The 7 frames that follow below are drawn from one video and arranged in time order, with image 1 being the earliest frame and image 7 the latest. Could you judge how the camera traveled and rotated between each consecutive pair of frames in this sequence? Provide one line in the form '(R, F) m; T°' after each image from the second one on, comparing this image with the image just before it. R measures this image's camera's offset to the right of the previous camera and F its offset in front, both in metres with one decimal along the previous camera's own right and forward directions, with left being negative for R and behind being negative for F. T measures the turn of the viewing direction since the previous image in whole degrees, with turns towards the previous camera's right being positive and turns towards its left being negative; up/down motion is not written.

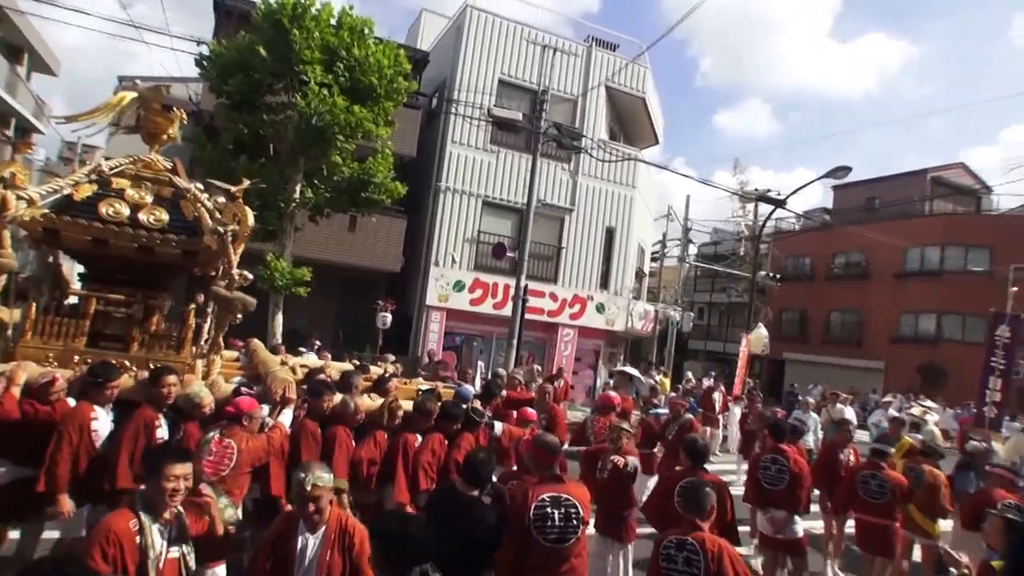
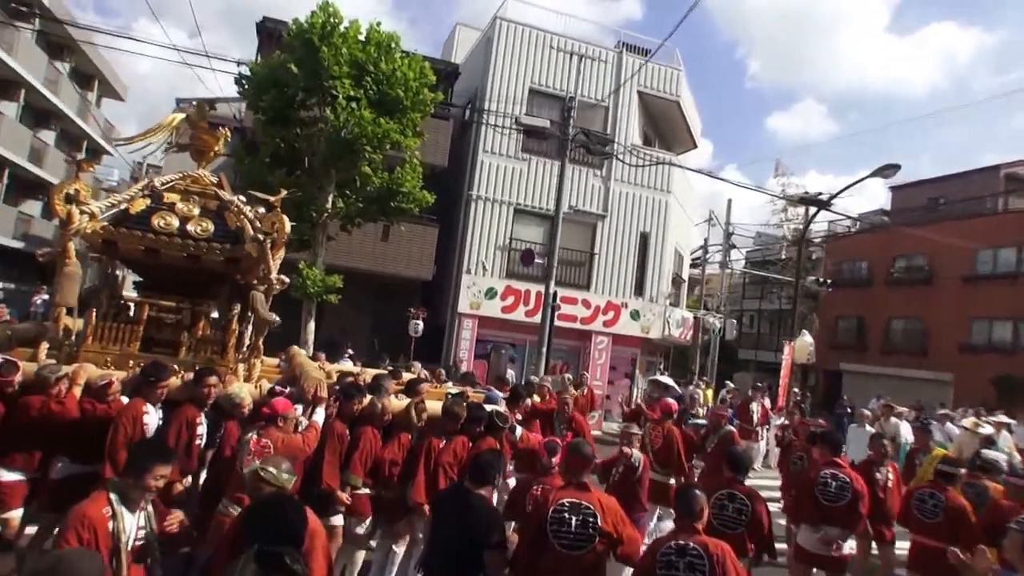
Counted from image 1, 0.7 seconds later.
(+0.5, -0.1) m; -5°
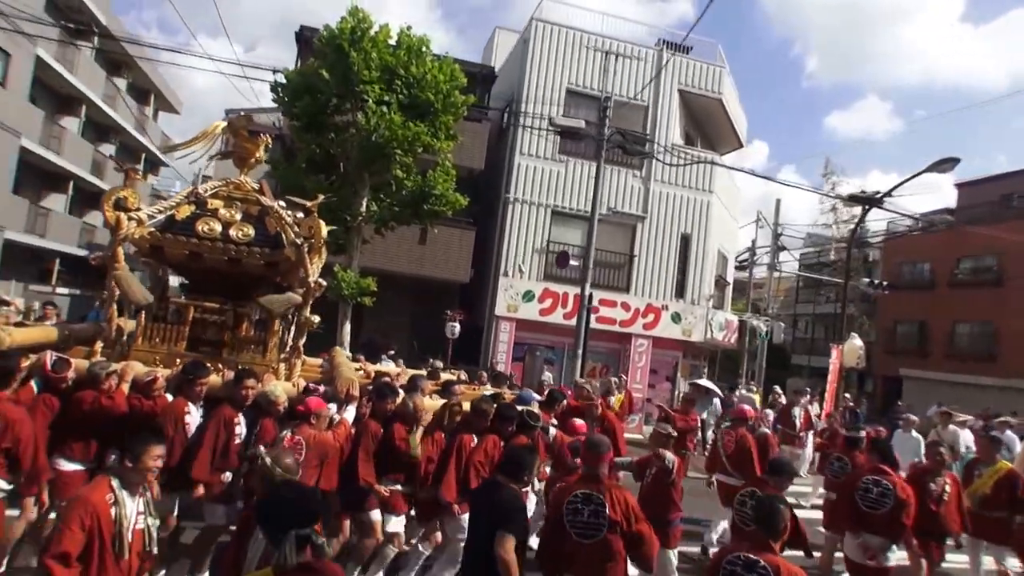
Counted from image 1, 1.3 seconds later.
(+0.3, +0.1) m; -5°
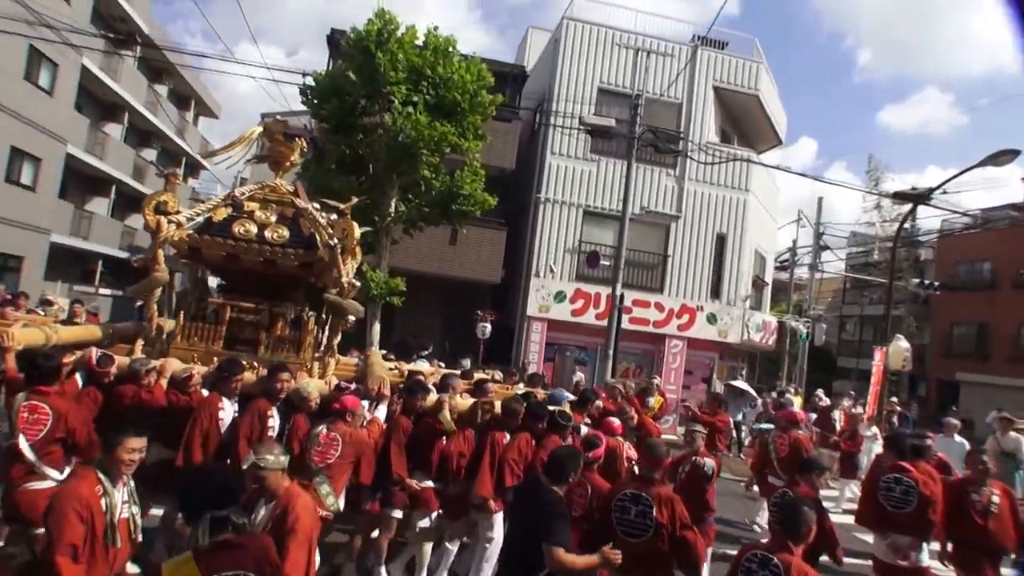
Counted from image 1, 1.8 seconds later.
(+0.2, +0.1) m; -3°
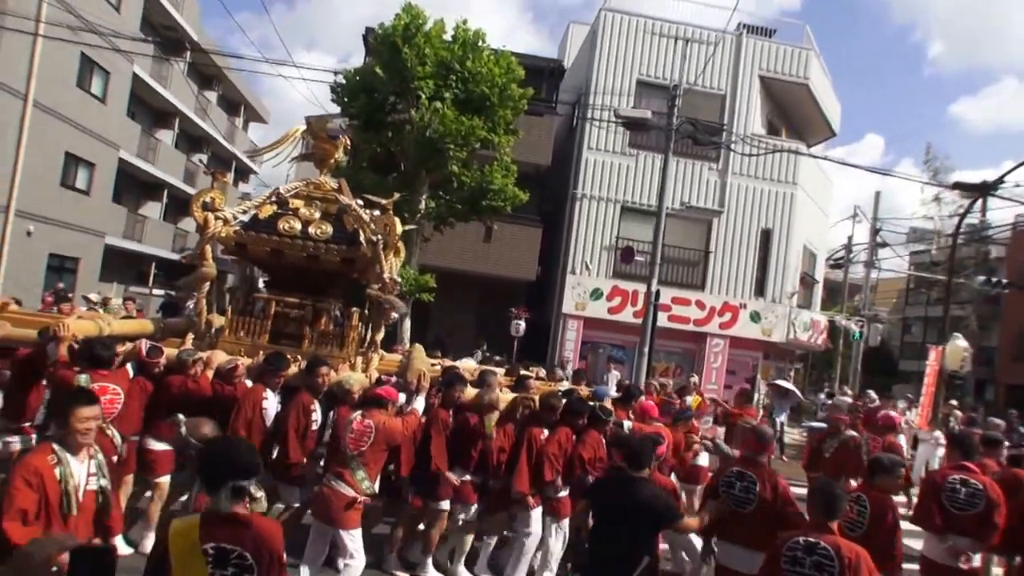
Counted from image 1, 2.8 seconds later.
(+0.4, +0.2) m; -5°
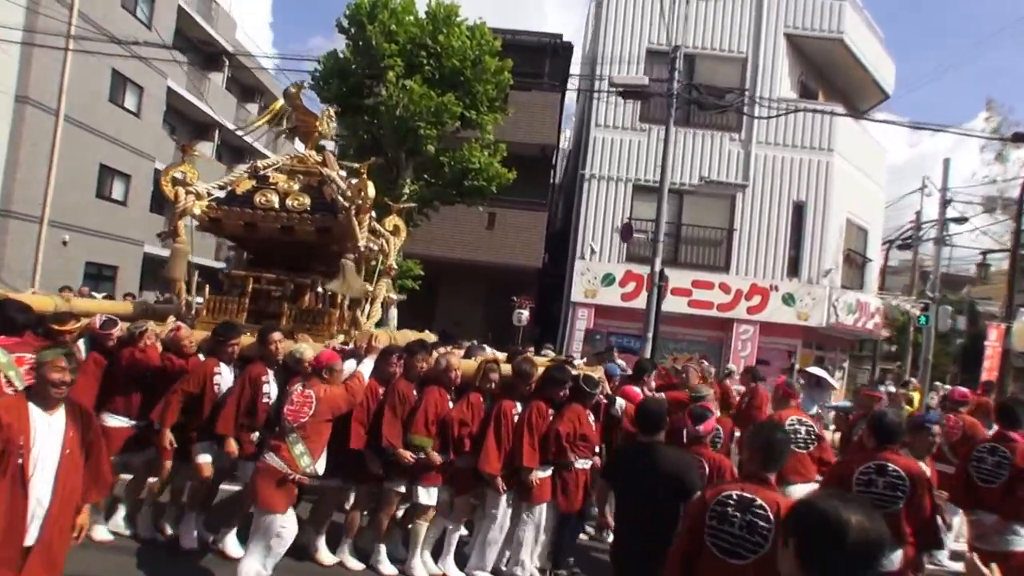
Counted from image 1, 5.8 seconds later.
(+1.6, +0.7) m; -9°
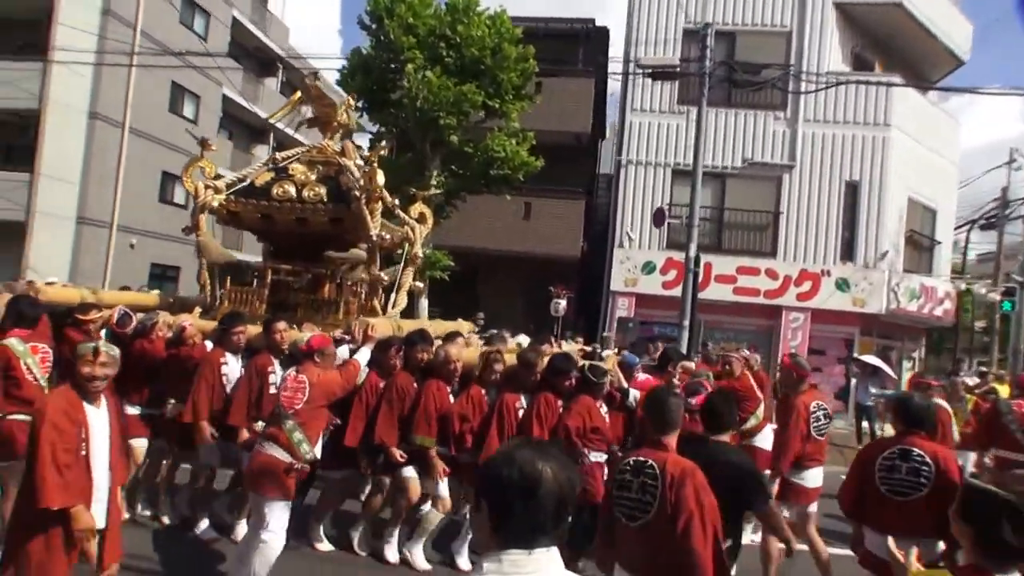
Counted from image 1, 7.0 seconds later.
(+0.9, +0.2) m; -8°
